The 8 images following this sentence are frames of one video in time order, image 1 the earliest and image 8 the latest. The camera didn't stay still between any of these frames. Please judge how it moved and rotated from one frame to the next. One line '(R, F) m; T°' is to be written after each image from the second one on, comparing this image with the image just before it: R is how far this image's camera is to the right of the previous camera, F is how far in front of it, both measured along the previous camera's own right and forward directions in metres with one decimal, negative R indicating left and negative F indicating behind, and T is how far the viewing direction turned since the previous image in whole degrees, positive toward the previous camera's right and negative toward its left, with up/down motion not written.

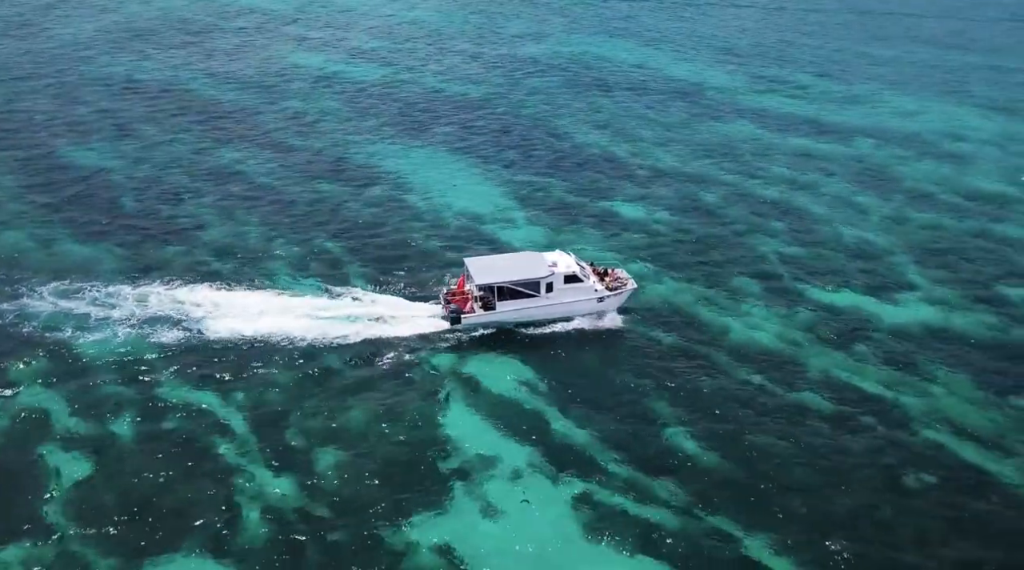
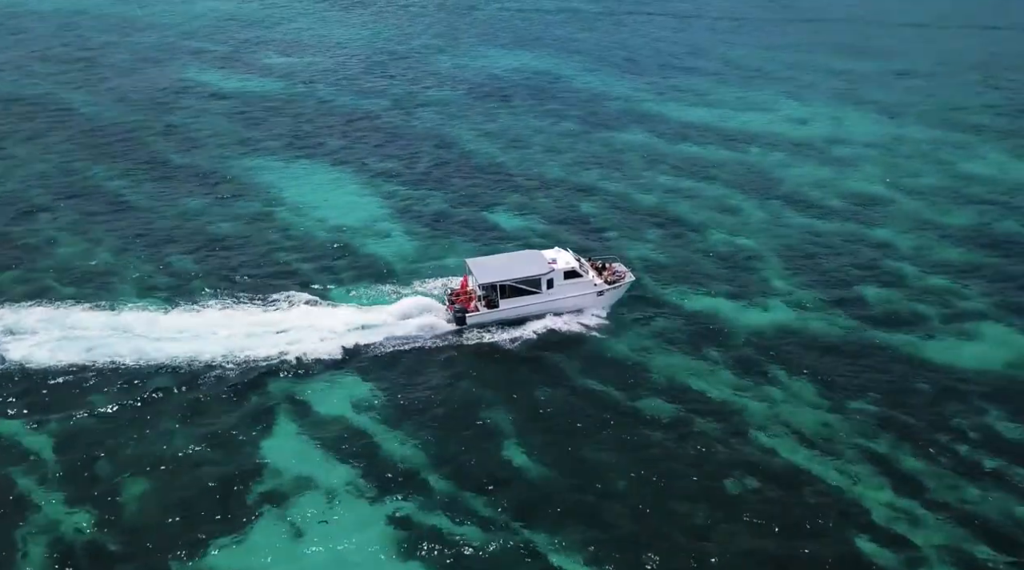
(+6.9, +1.1) m; +3°
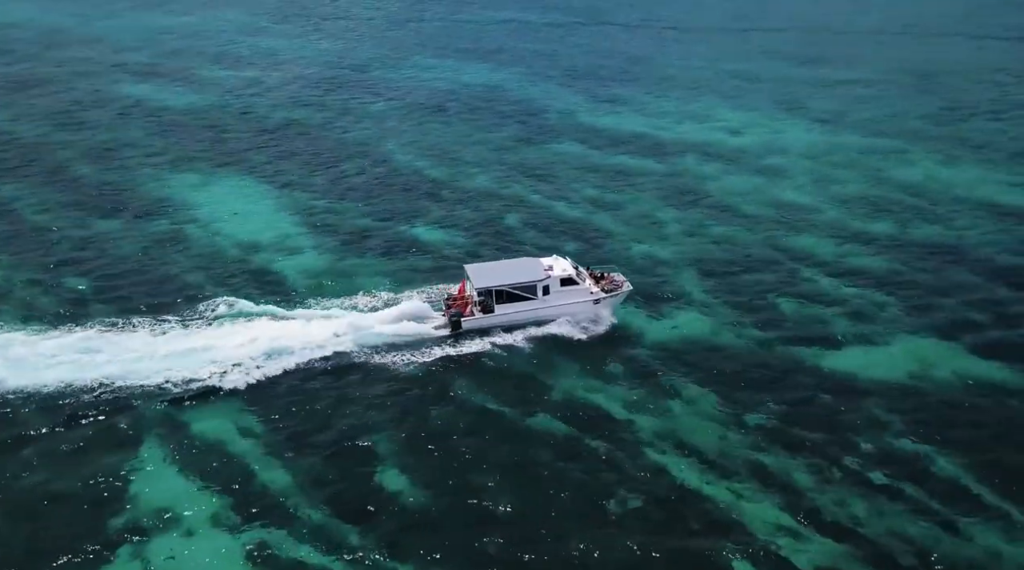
(+5.2, +1.6) m; +2°
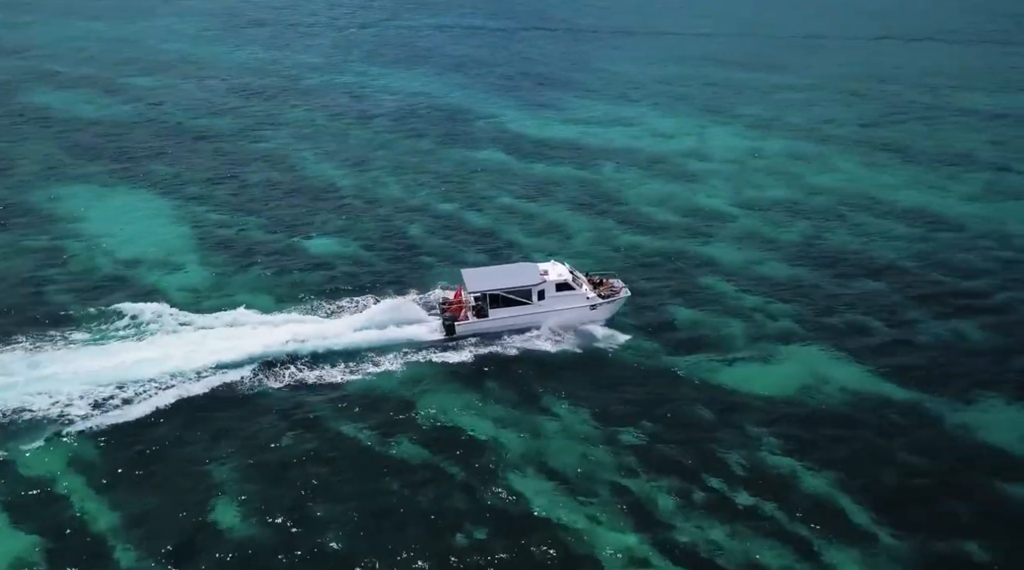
(+6.4, +2.5) m; +2°
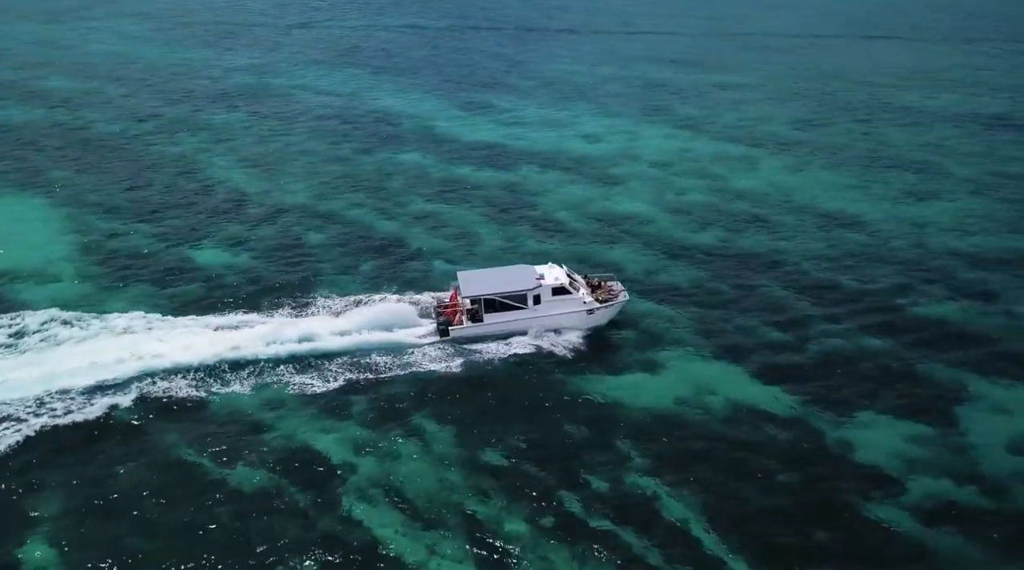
(+6.5, +2.4) m; +2°
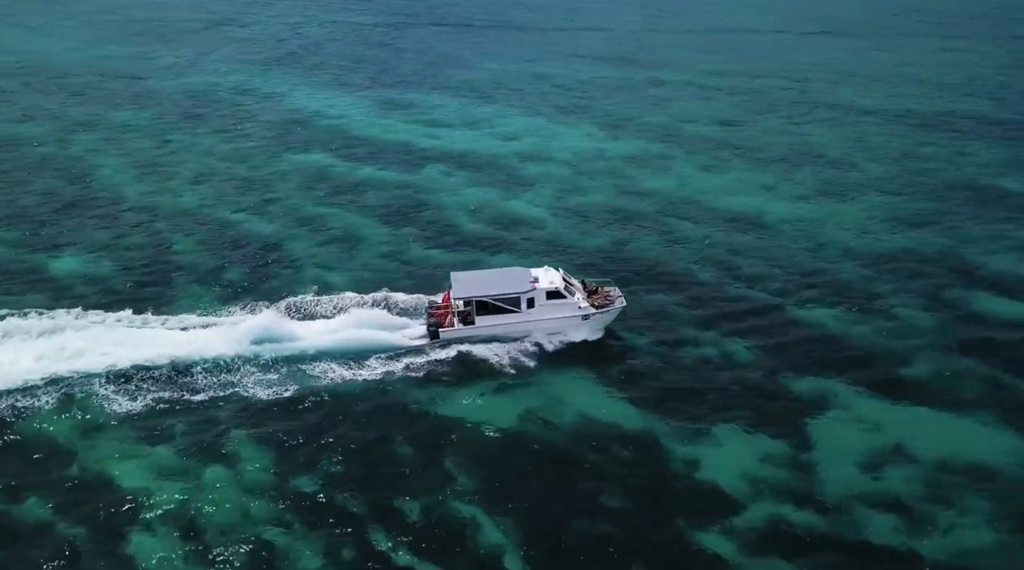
(+7.9, +3.2) m; +2°
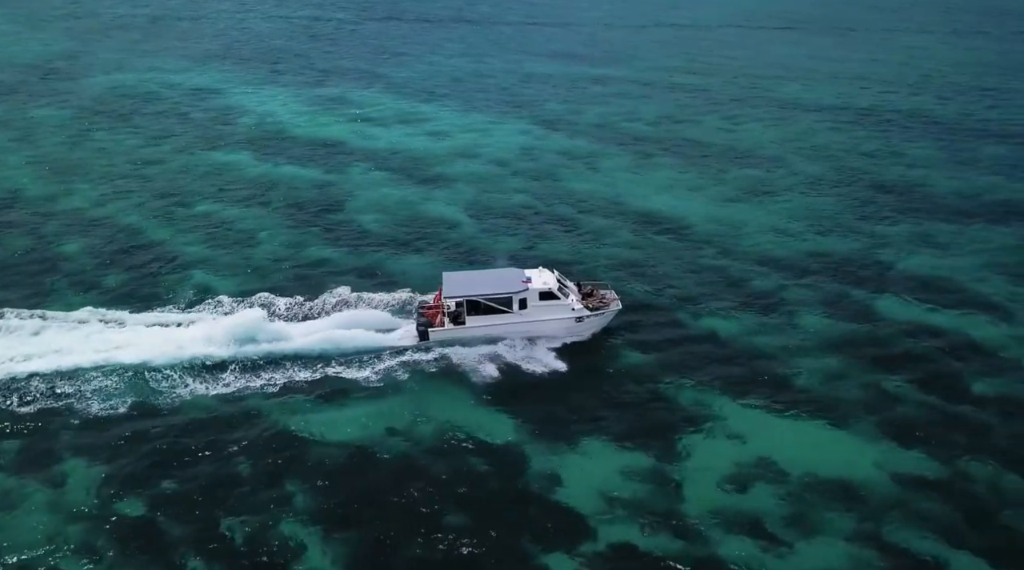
(+6.7, +2.3) m; +1°
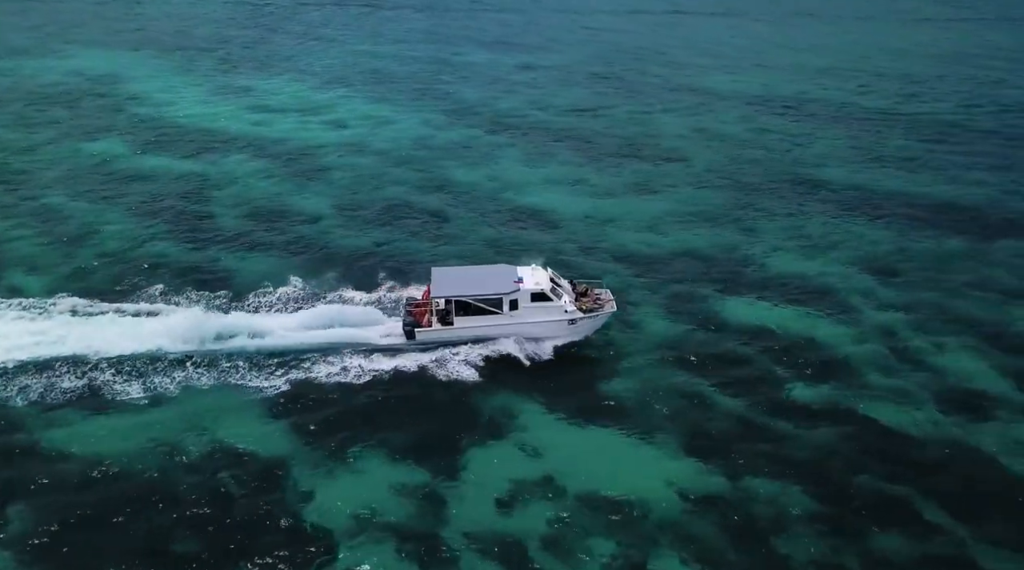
(+10.6, +2.9) m; +1°
